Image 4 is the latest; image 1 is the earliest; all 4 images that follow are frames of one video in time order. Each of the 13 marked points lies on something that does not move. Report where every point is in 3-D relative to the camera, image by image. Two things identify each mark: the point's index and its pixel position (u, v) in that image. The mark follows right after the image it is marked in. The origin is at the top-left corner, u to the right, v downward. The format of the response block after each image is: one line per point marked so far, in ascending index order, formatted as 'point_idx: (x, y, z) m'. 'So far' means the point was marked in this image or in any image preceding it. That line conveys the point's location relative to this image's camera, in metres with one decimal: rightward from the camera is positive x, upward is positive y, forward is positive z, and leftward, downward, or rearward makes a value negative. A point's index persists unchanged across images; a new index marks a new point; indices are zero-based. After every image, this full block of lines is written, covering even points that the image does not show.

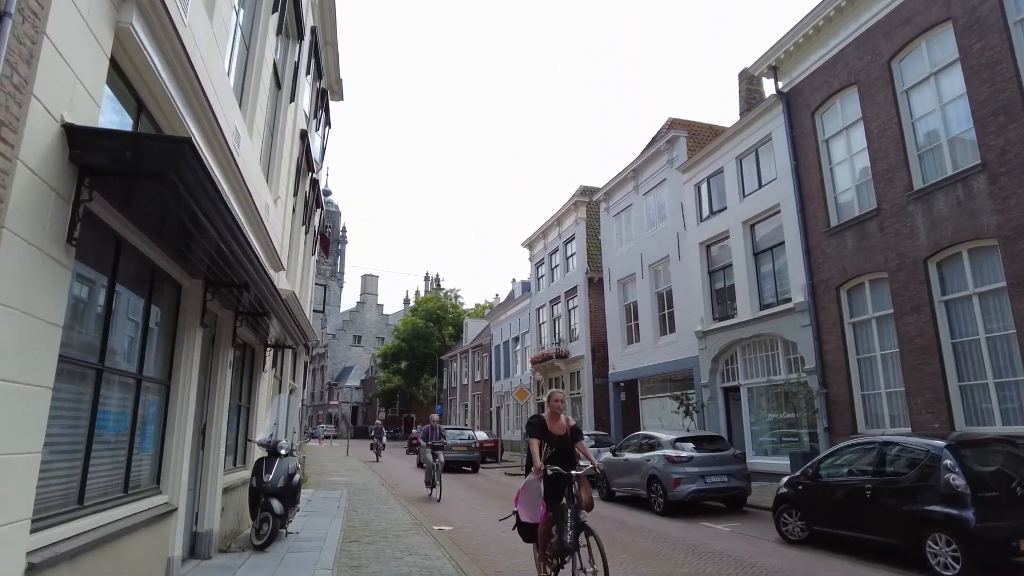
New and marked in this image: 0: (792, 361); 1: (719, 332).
0: (+6.6, -1.7, +15.3) m
1: (+5.6, -1.2, +17.6) m
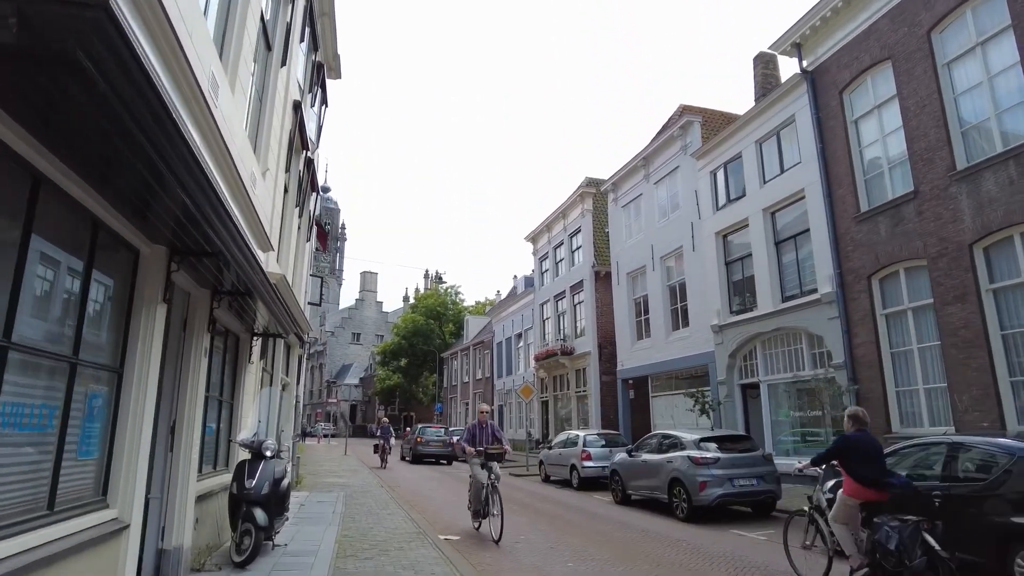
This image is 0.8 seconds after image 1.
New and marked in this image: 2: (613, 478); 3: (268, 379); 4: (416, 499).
0: (+6.8, -1.5, +14.4) m
1: (+5.8, -1.0, +16.7) m
2: (+2.1, -3.9, +13.3) m
3: (-3.7, -1.4, +9.7) m
4: (-1.9, -4.1, +12.6) m
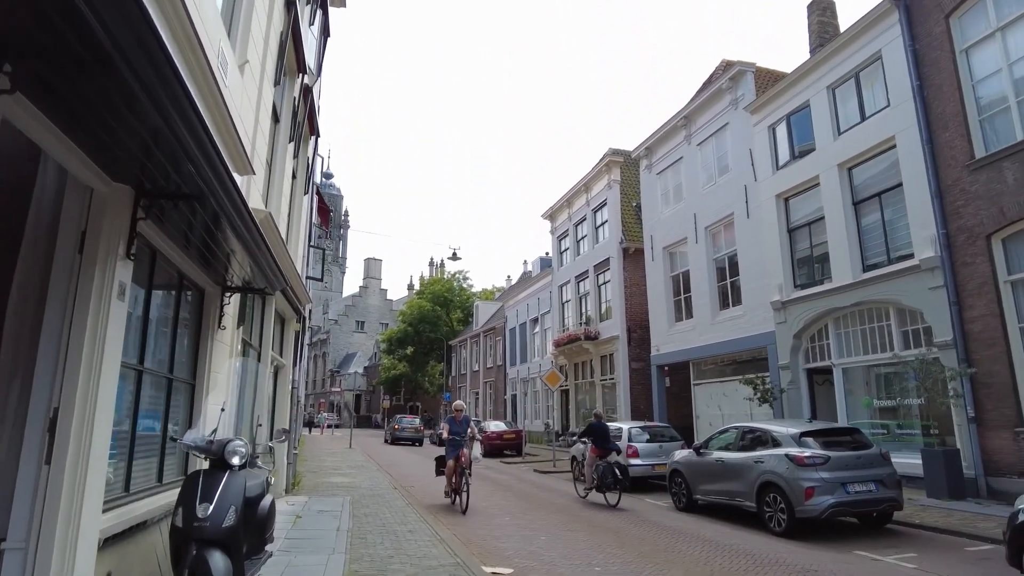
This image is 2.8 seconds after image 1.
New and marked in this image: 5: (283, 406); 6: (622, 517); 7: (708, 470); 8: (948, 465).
0: (+7.5, -0.9, +12.2) m
1: (+6.5, -0.3, +14.5) m
2: (+2.8, -3.3, +11.1) m
3: (-3.1, -0.8, +7.5) m
4: (-1.2, -3.5, +10.5) m
5: (-3.7, -1.9, +10.4) m
6: (+1.7, -3.5, +9.8) m
7: (+3.1, -2.8, +10.1) m
8: (+6.8, -2.8, +10.1) m
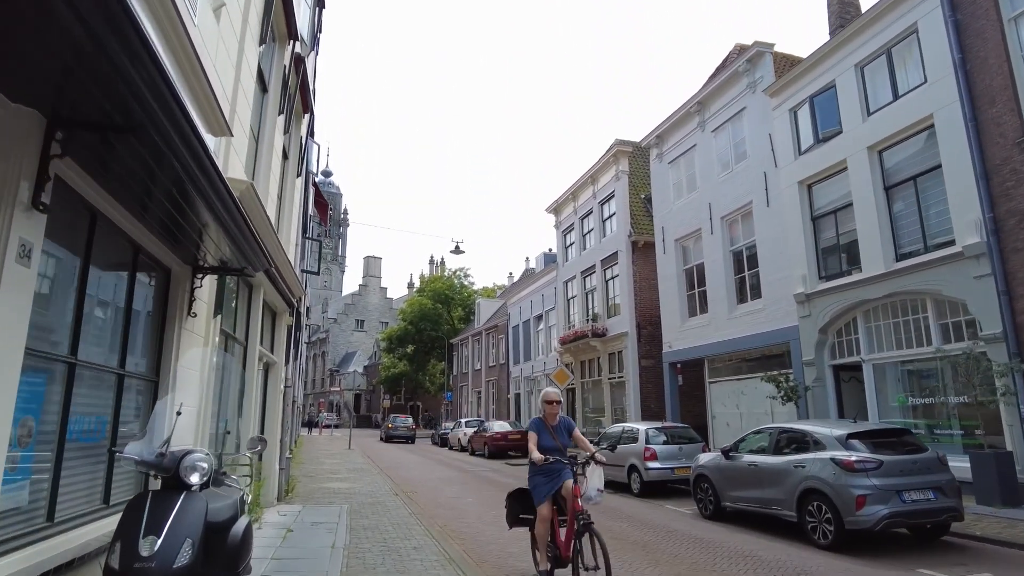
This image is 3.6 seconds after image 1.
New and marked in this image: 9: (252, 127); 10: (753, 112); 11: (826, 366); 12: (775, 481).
0: (+7.6, -0.7, +11.3) m
1: (+6.7, -0.2, +13.6) m
2: (+3.0, -3.1, +10.2) m
3: (-2.9, -0.7, +6.6) m
4: (-1.0, -3.3, +9.6) m
5: (-3.5, -1.7, +9.6) m
6: (+1.8, -3.3, +8.9) m
7: (+3.2, -2.7, +9.2) m
8: (+7.0, -2.6, +9.3) m
9: (-3.1, +1.9, +7.8) m
10: (+6.1, +4.5, +16.5) m
11: (+6.7, -1.7, +13.8) m
12: (+3.4, -2.5, +8.5) m
